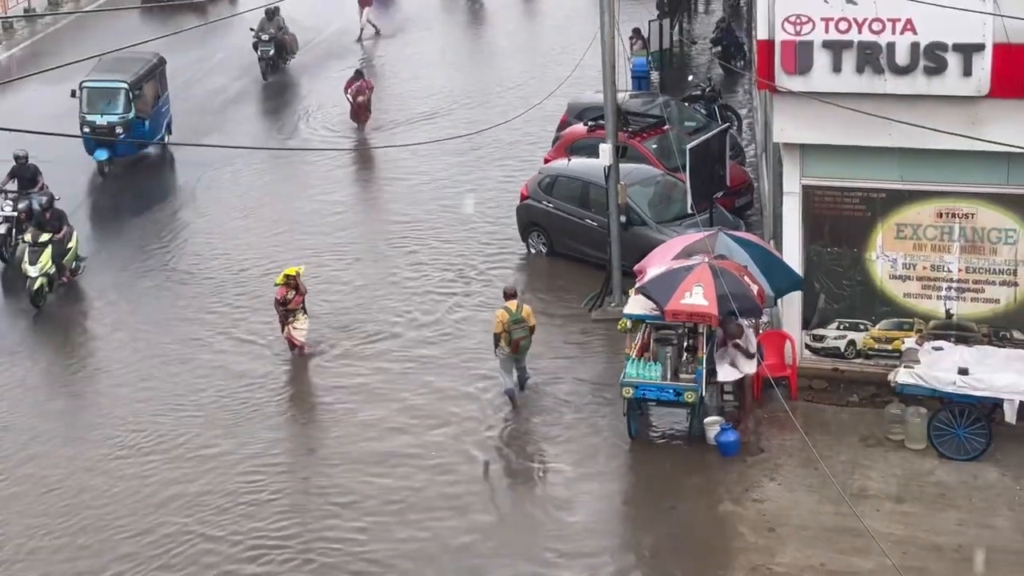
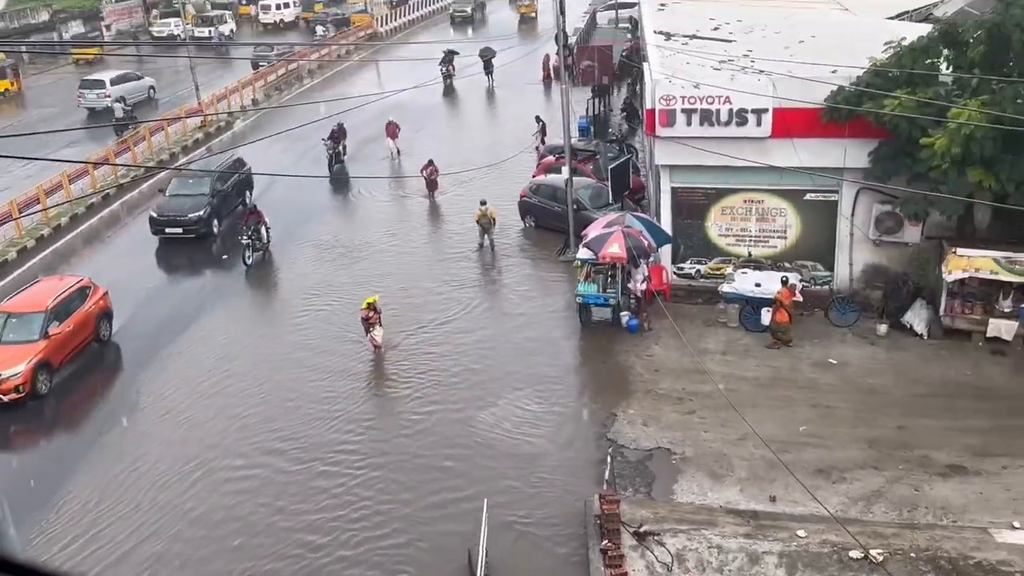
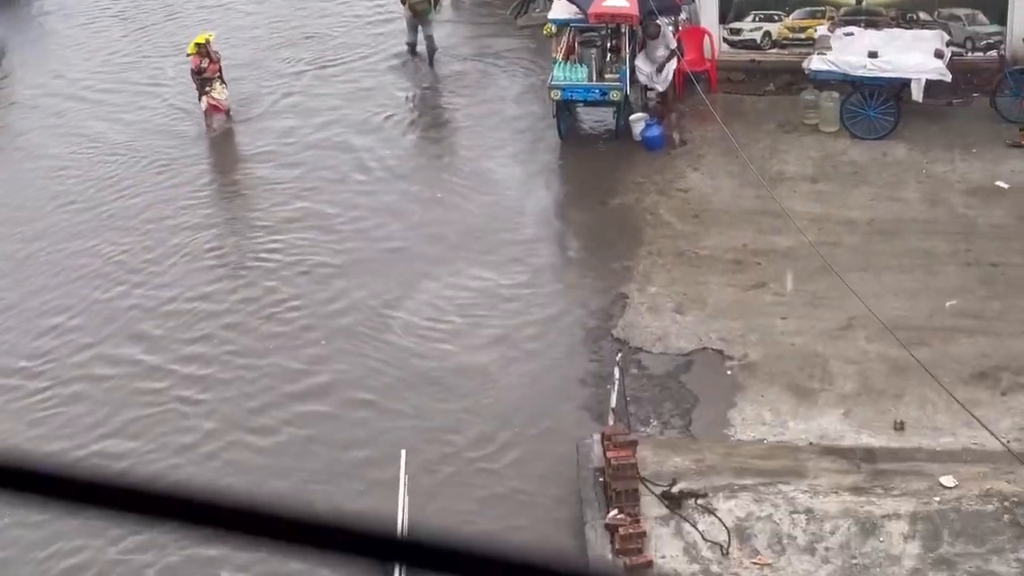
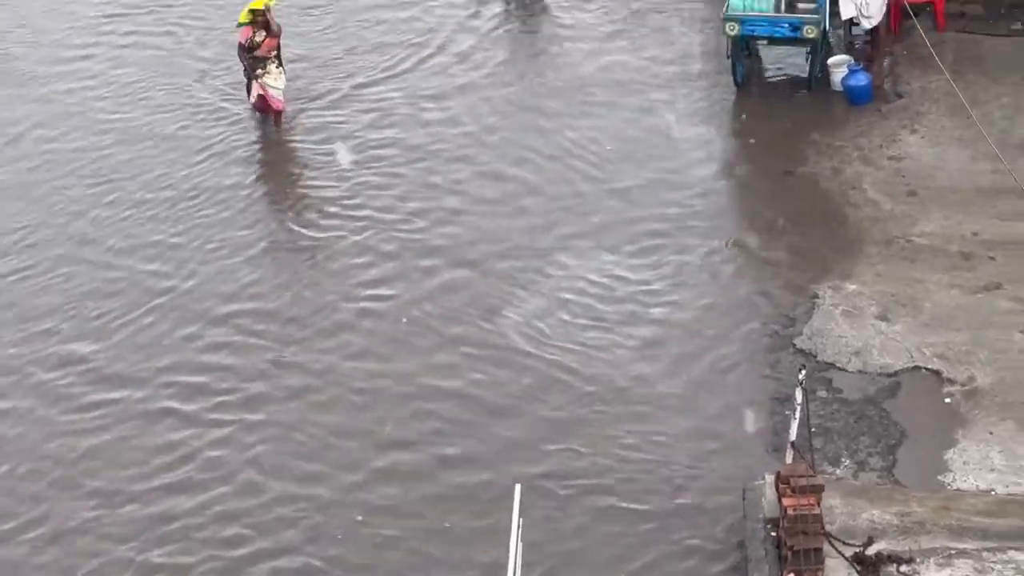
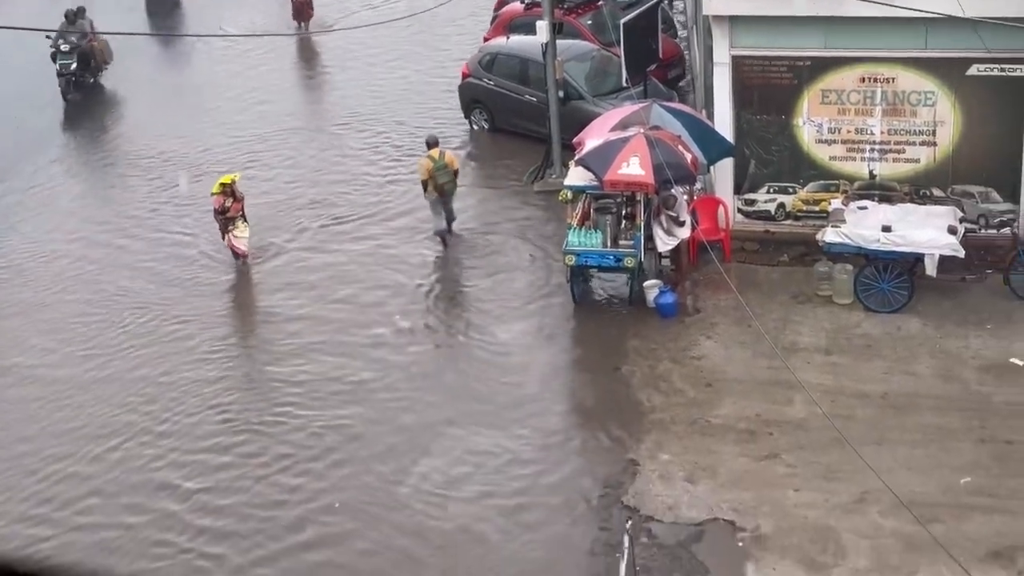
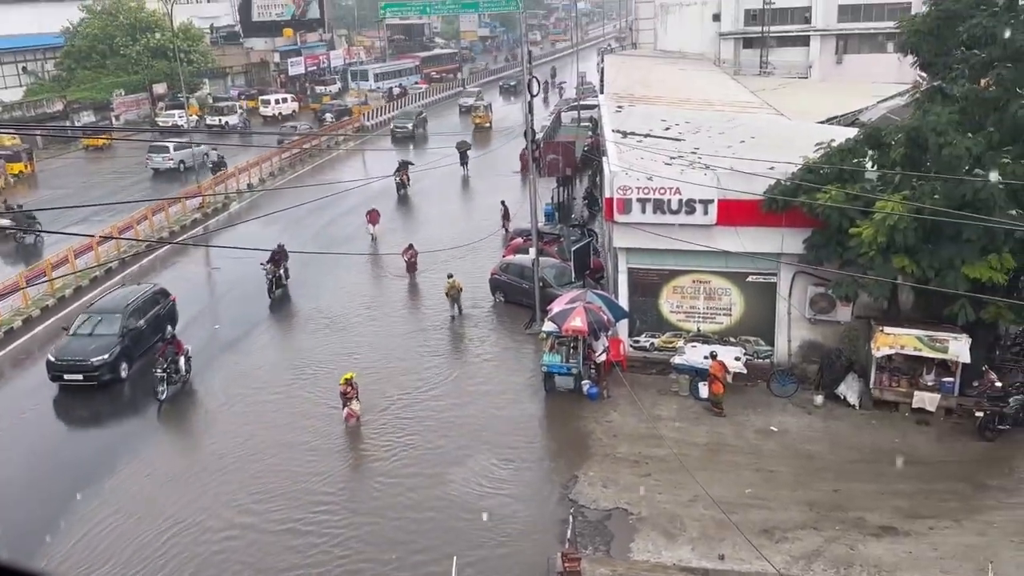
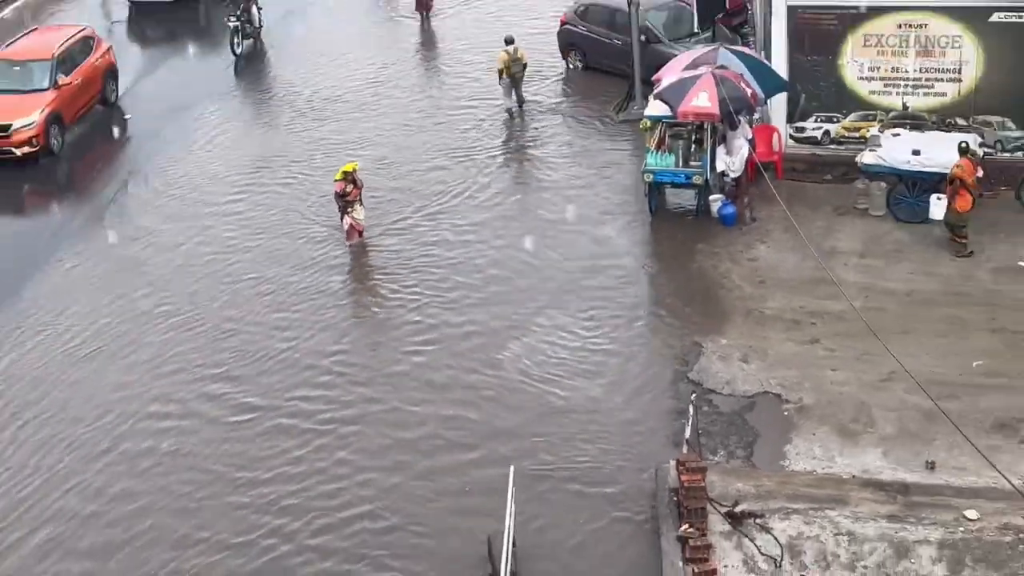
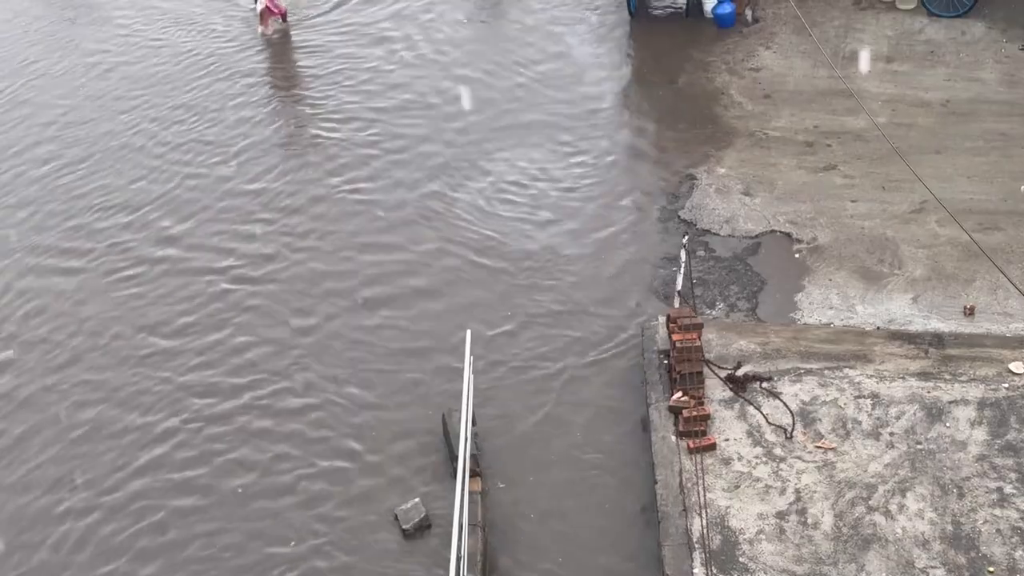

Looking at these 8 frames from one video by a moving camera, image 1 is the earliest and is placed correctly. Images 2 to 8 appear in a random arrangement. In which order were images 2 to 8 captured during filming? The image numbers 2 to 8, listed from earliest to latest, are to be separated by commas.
5, 3, 8, 4, 7, 2, 6
